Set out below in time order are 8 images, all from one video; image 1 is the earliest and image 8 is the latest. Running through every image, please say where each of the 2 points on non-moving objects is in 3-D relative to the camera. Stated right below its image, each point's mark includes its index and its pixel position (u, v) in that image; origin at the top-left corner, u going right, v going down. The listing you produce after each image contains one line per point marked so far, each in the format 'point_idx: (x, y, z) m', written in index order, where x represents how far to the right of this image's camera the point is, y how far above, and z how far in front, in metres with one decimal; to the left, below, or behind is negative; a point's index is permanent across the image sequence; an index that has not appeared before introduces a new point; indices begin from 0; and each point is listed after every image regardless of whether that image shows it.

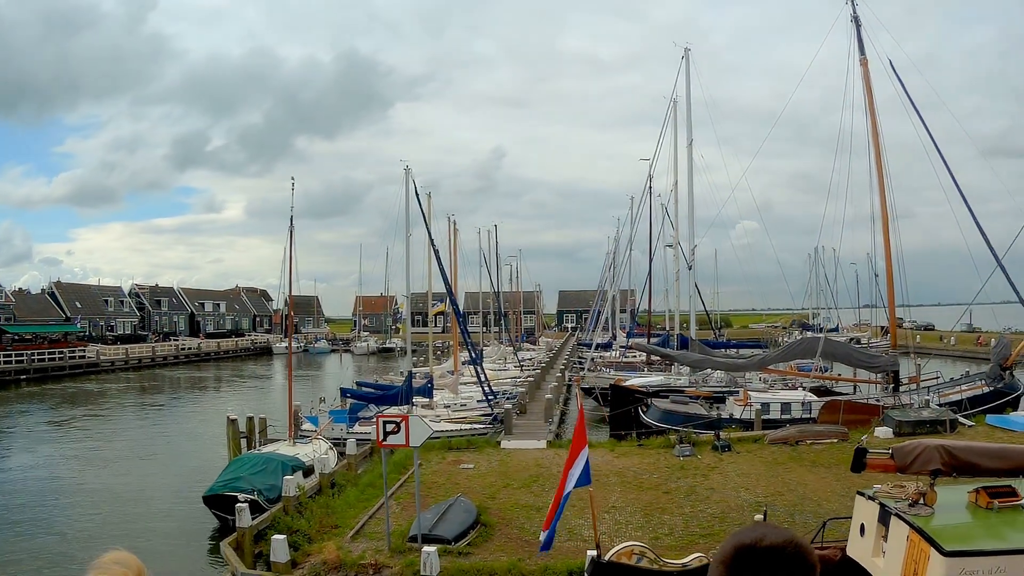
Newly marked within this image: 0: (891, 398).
0: (+10.7, -3.1, +17.5) m
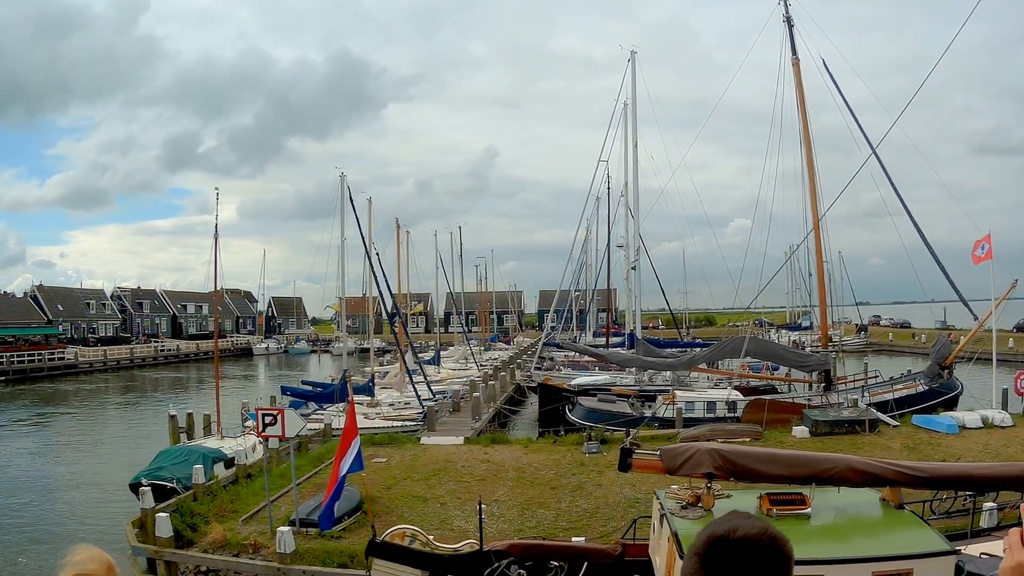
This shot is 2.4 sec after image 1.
0: (+8.8, -3.1, +17.7) m
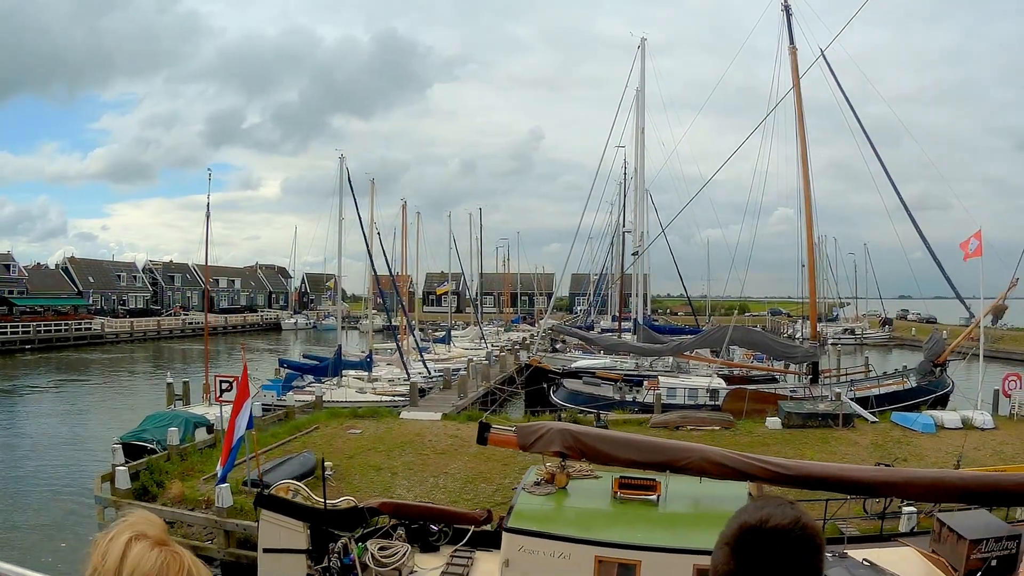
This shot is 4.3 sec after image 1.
0: (+8.3, -2.9, +17.5) m
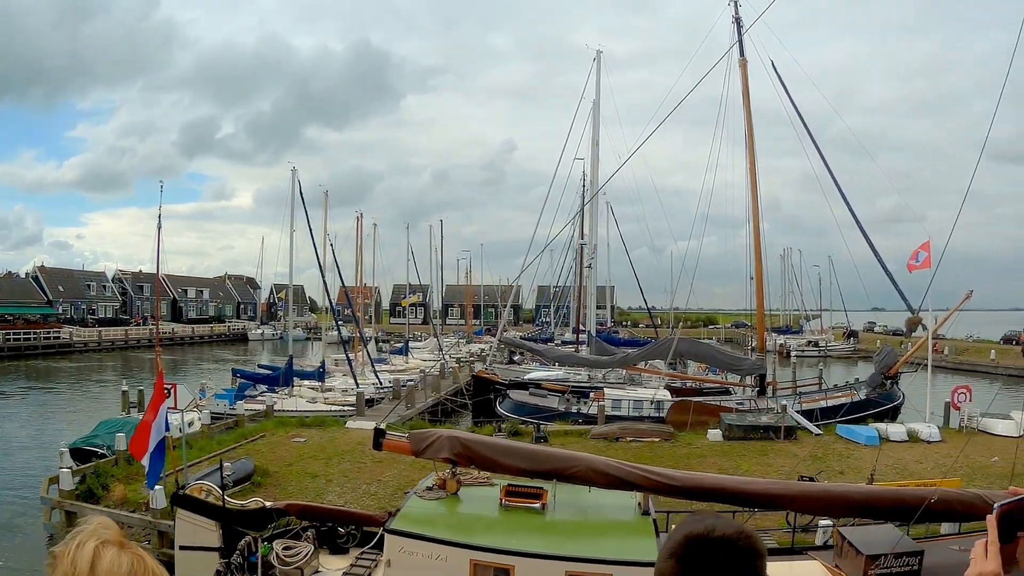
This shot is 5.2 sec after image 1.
0: (+6.8, -3.2, +17.7) m
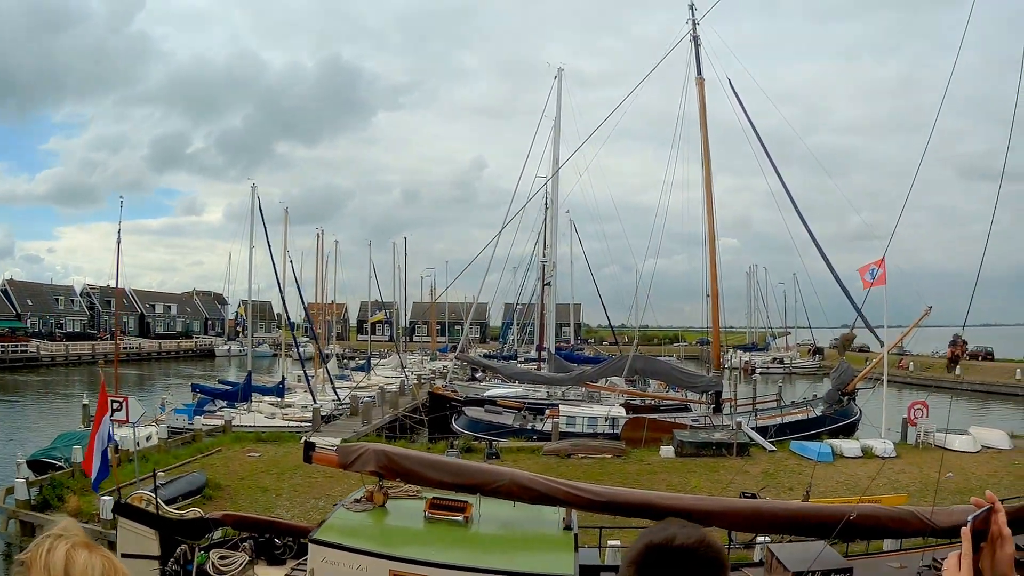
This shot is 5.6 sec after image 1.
0: (+5.5, -3.7, +17.8) m
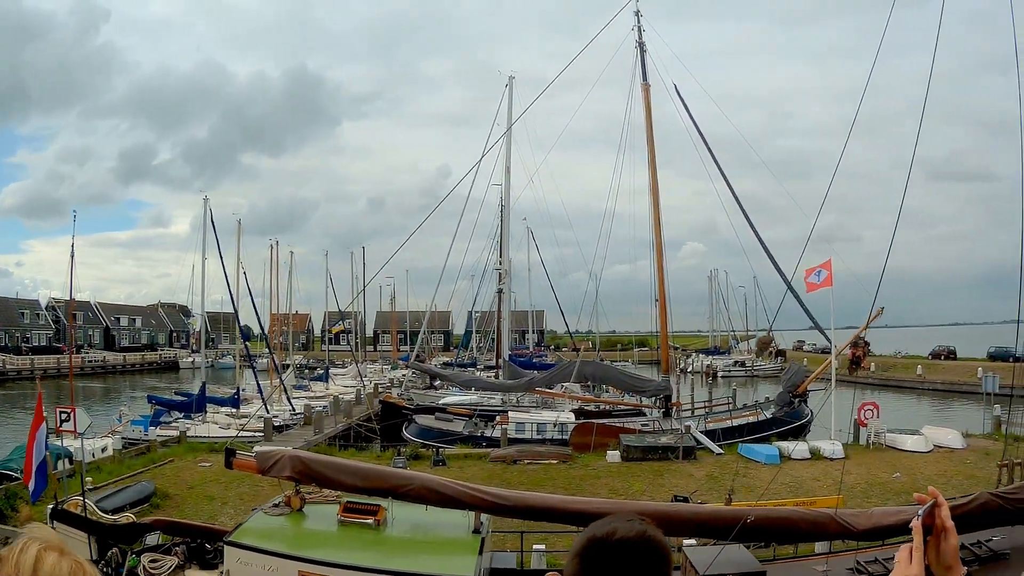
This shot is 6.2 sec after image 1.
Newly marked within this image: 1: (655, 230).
0: (+4.1, -3.9, +18.1) m
1: (+4.4, +1.6, +19.0) m
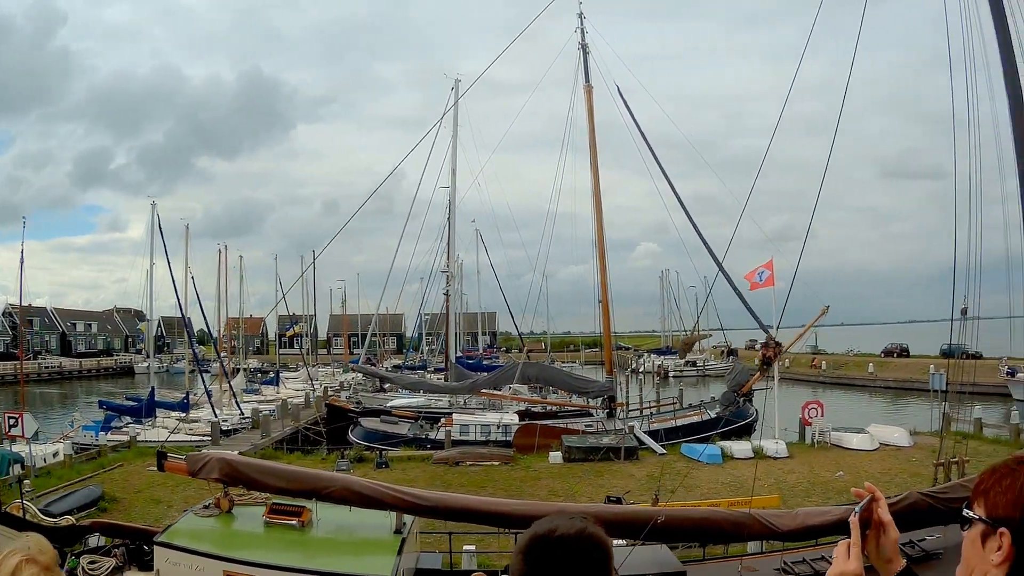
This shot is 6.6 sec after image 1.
0: (+2.6, -4.1, +18.6) m
1: (+2.8, +1.5, +19.6) m
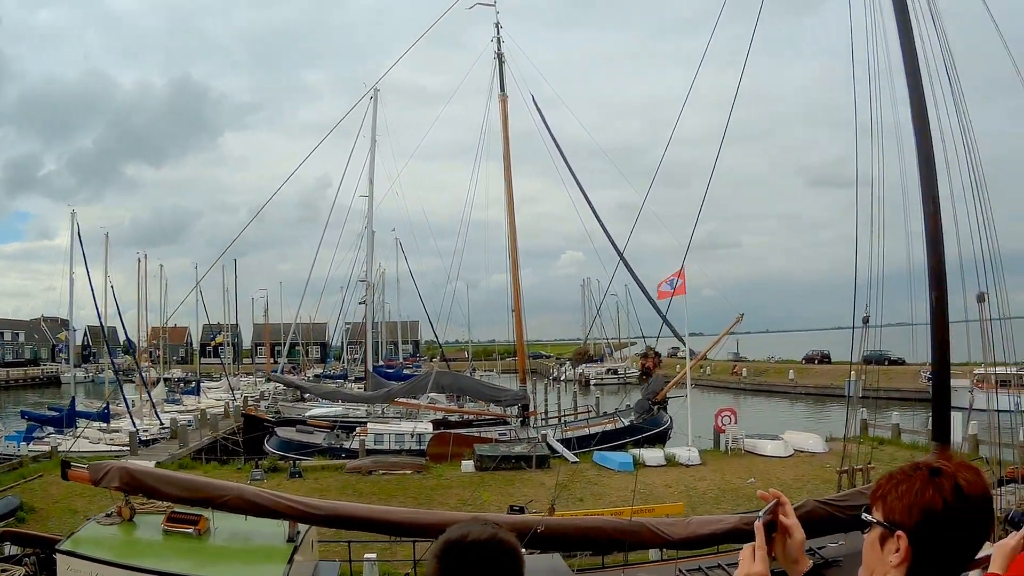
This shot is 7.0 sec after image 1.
0: (+0.2, -4.6, +19.5) m
1: (+0.4, +0.9, +20.5) m
